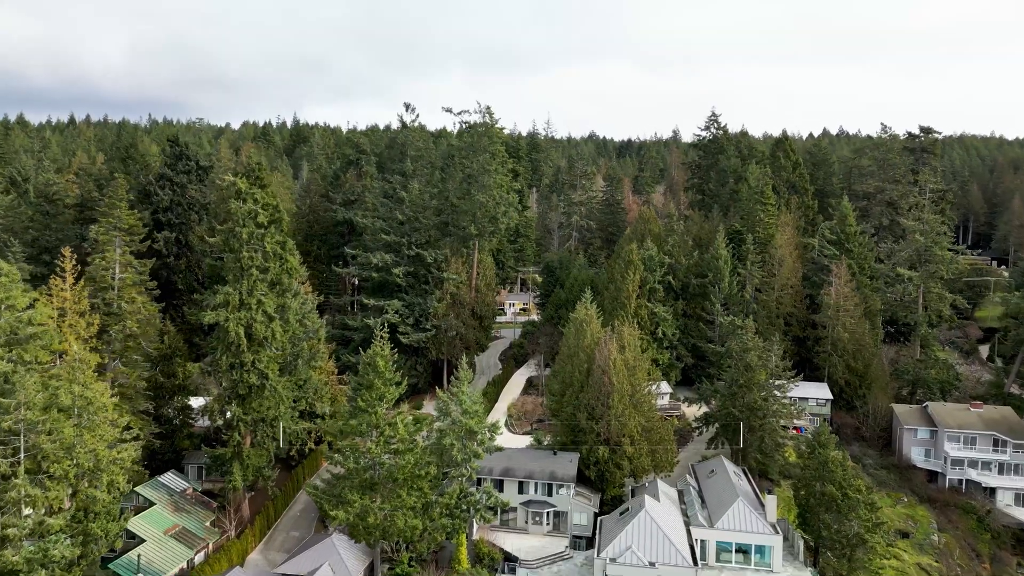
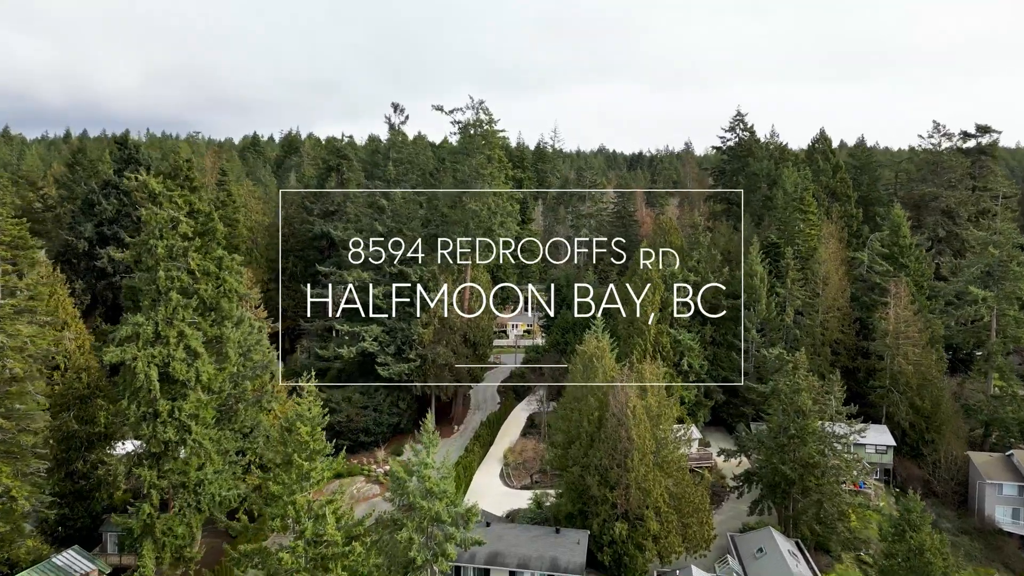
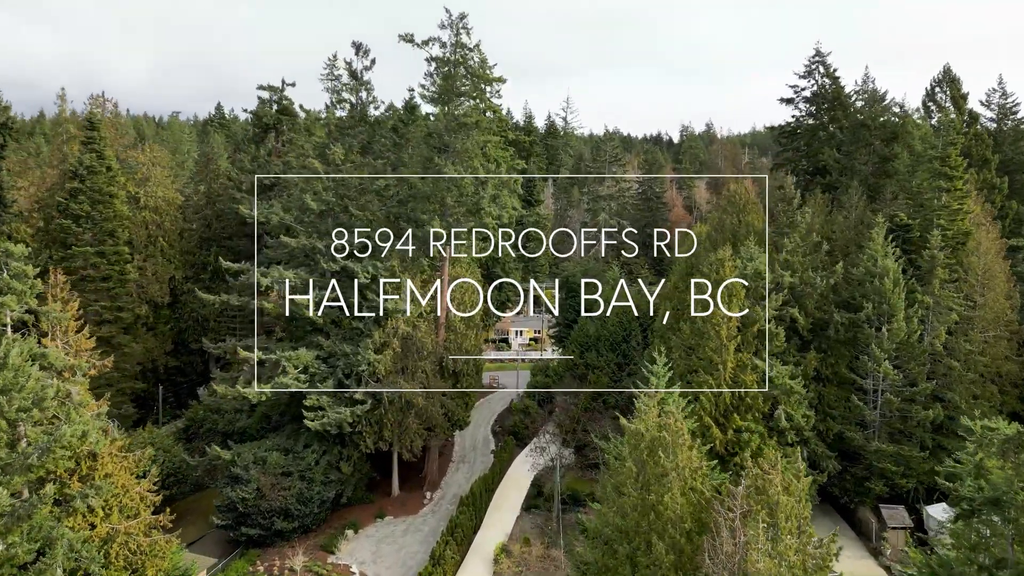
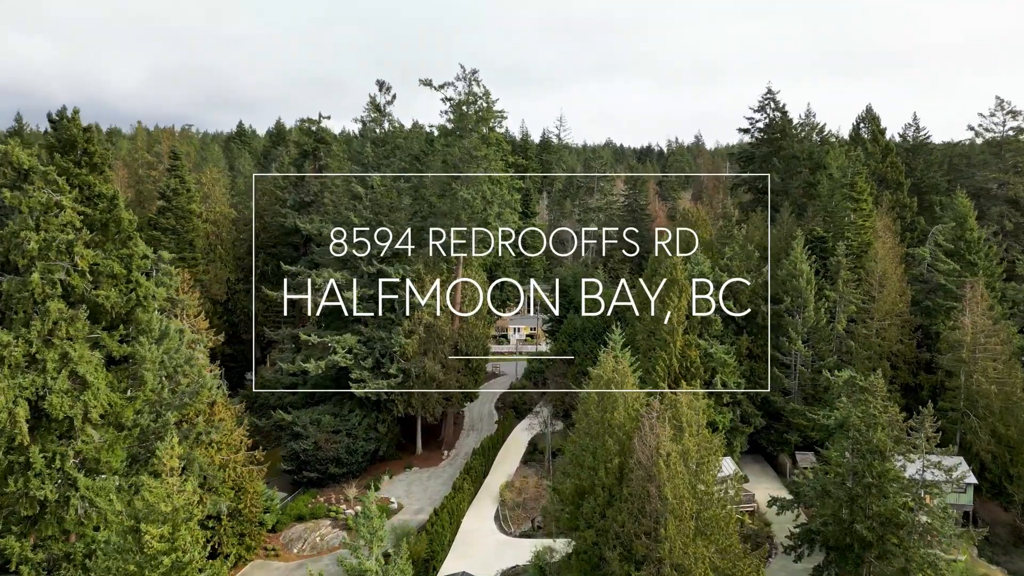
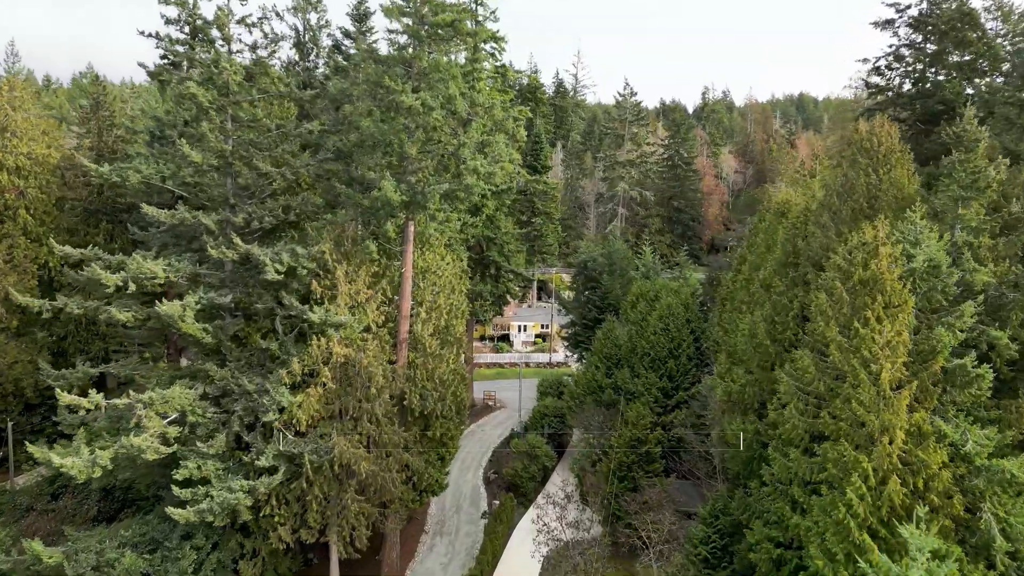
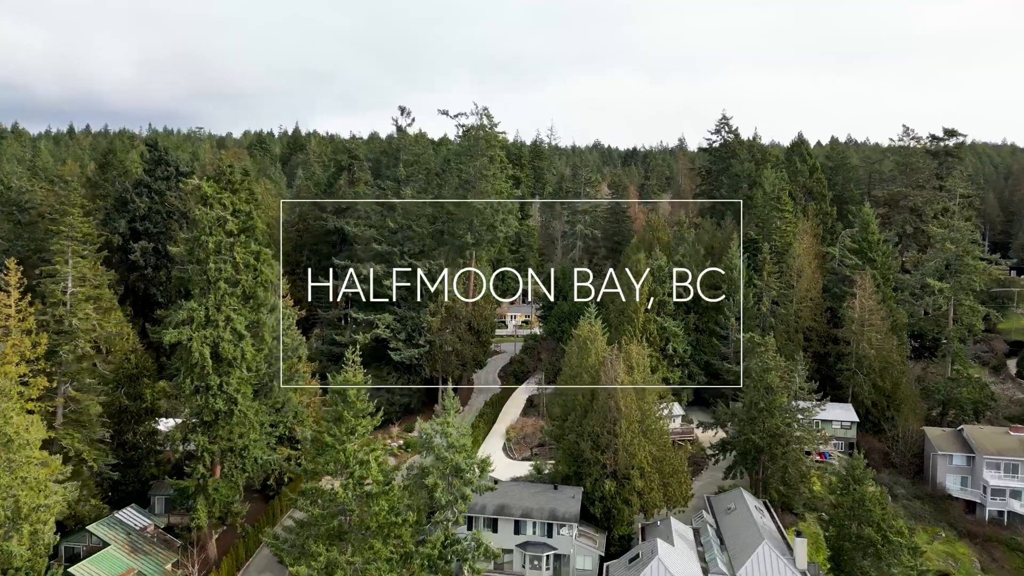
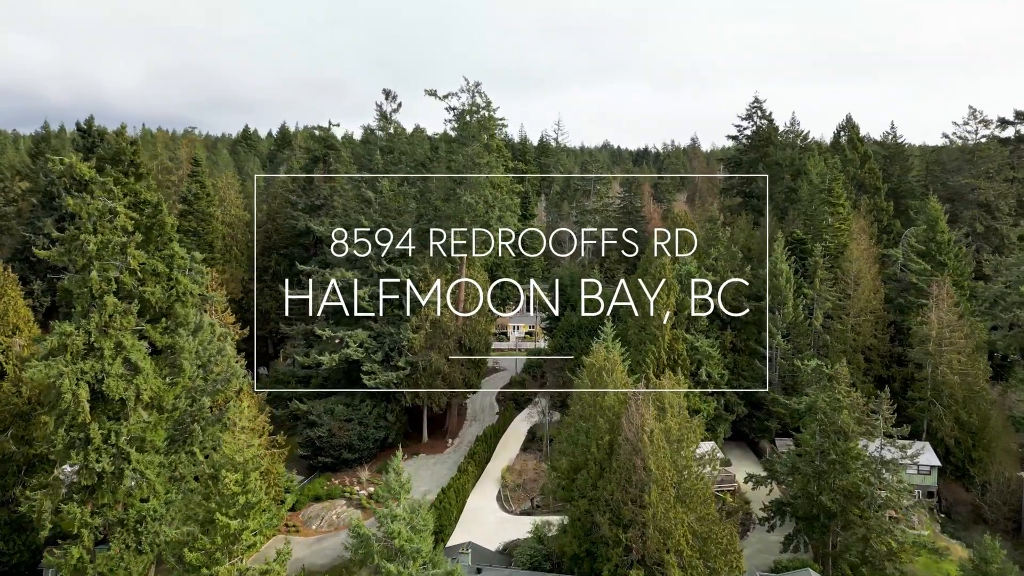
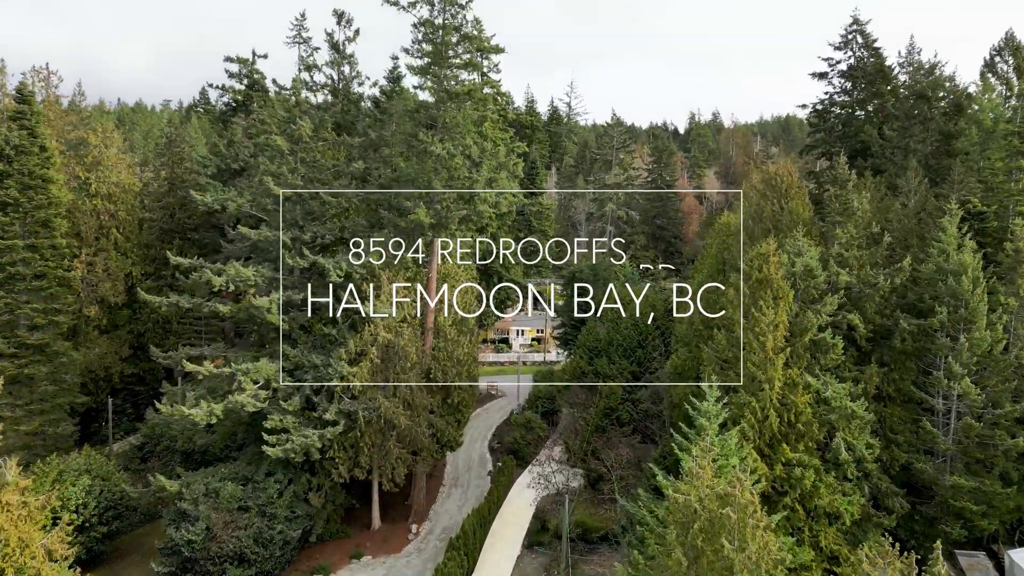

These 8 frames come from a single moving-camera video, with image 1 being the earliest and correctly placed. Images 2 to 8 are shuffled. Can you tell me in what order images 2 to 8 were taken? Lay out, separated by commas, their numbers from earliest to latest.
6, 2, 7, 4, 3, 8, 5
